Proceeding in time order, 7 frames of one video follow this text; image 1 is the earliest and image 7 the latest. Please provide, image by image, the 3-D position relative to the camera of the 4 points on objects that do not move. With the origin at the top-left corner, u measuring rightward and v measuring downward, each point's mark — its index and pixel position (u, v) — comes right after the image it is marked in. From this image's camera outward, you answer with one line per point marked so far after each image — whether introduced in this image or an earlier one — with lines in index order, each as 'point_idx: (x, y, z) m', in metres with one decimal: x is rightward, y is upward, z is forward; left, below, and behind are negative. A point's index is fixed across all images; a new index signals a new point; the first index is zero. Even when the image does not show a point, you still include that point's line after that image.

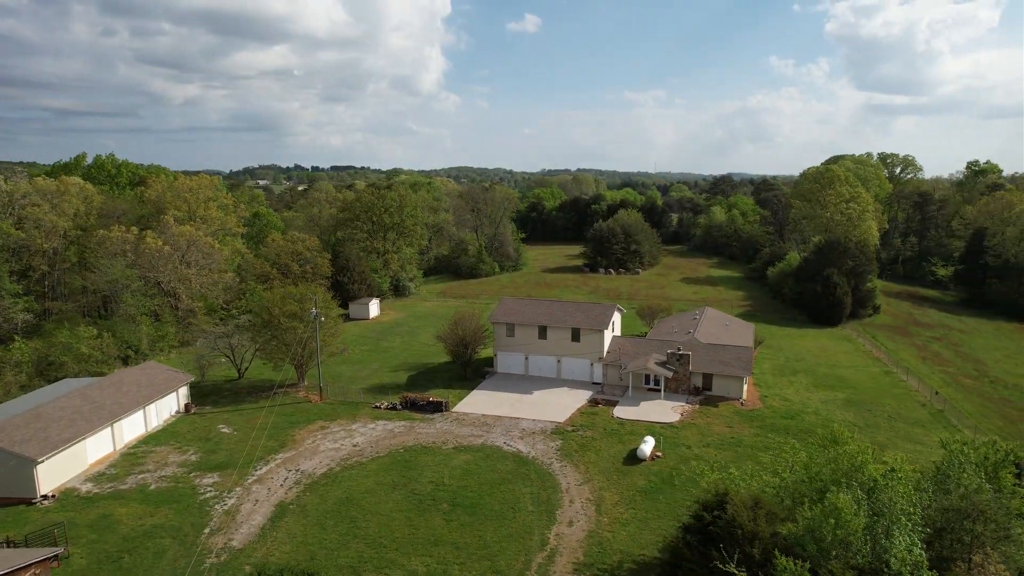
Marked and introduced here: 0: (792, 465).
0: (+7.4, -4.7, +16.6) m
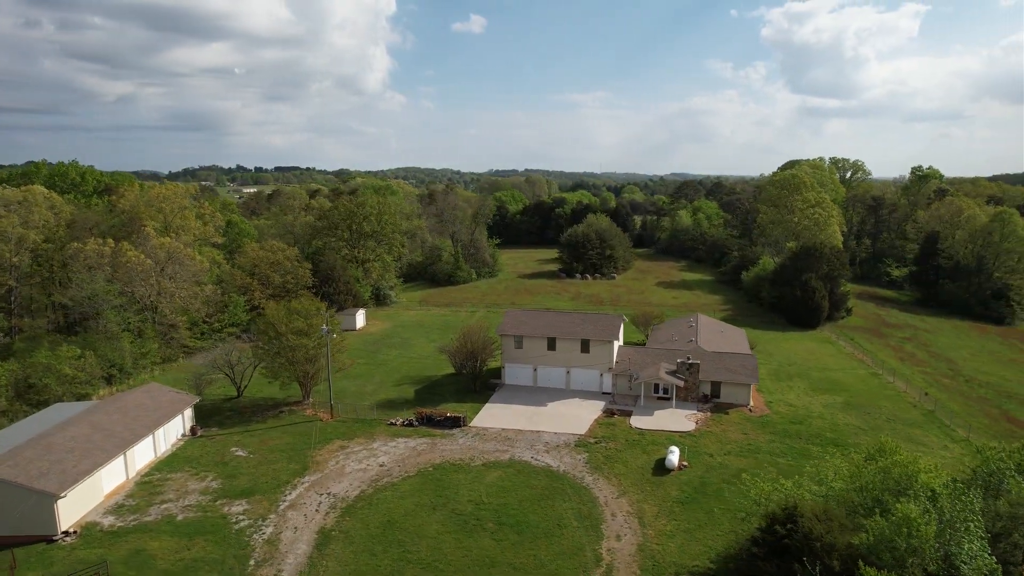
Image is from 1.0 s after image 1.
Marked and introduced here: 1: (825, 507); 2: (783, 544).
0: (+8.9, -5.1, +17.4) m
1: (+7.5, -5.2, +15.4) m
2: (+6.0, -5.6, +14.1) m
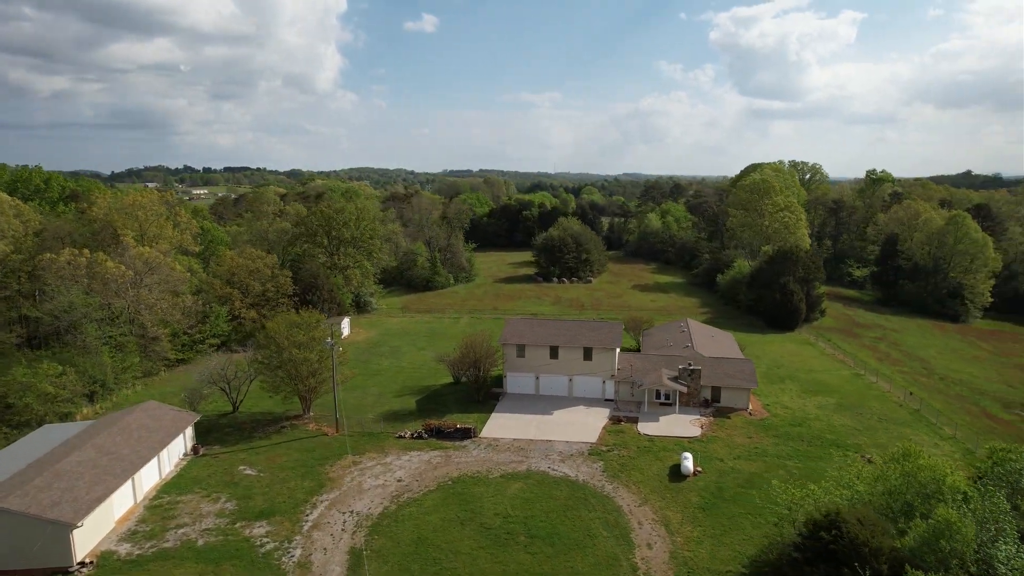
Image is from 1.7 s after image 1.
0: (+10.0, -5.5, +18.1) m
1: (+8.7, -5.6, +16.1) m
2: (+7.3, -6.0, +14.7) m
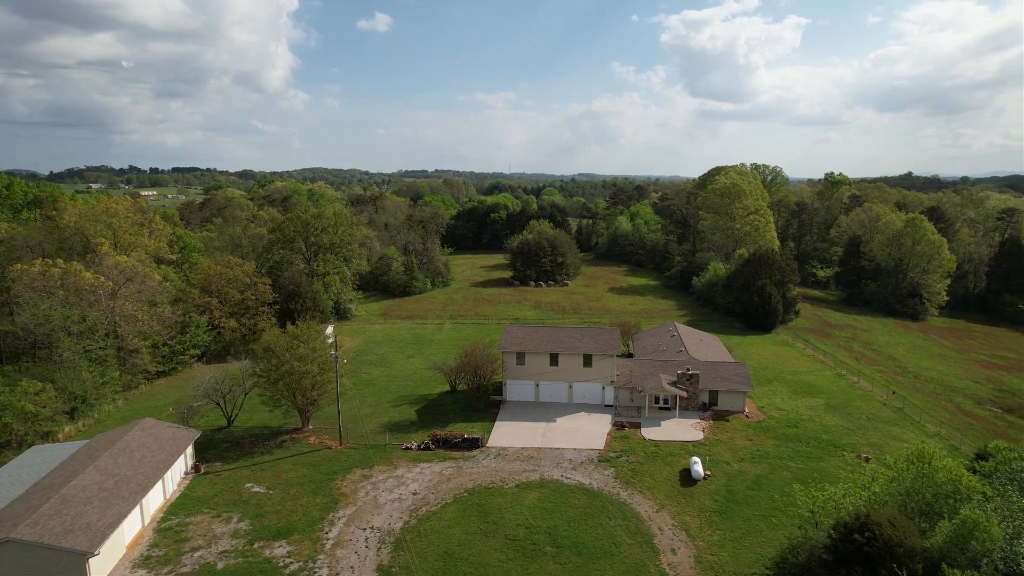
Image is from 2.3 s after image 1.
0: (+10.9, -5.7, +18.9) m
1: (+9.7, -5.9, +16.8) m
2: (+8.4, -6.3, +15.3) m
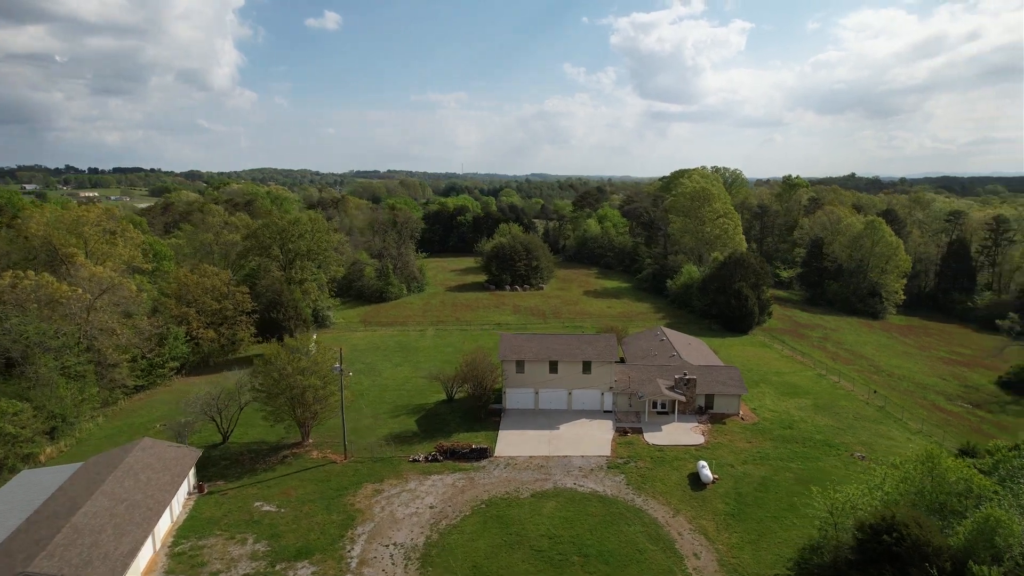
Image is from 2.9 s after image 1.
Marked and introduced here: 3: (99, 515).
0: (+11.7, -6.0, +19.8) m
1: (+10.8, -6.1, +17.6) m
2: (+9.5, -6.6, +16.0) m
3: (-12.5, -6.9, +19.3) m
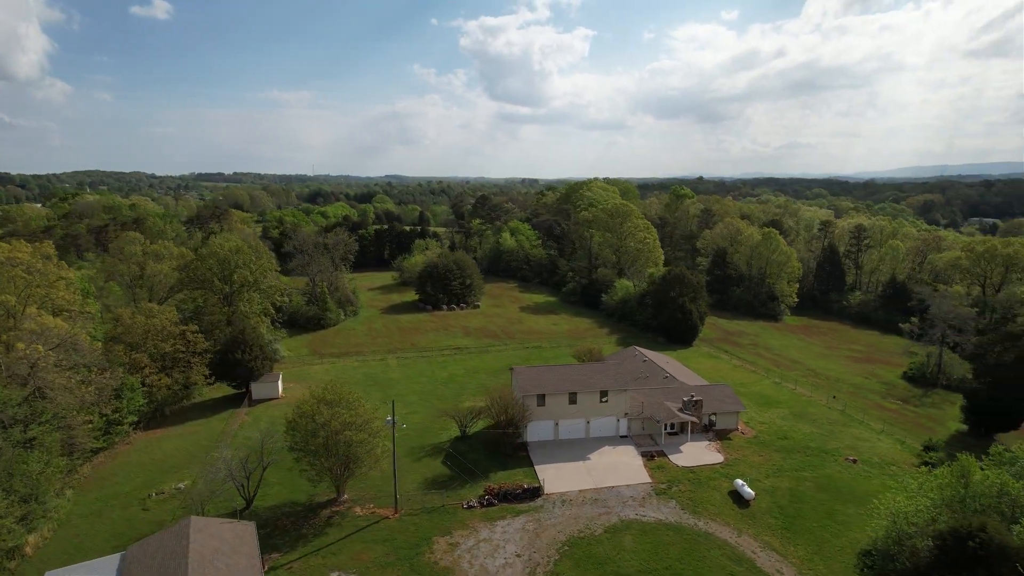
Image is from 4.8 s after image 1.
0: (+15.1, -7.3, +23.2) m
1: (+14.6, -7.4, +20.8) m
2: (+13.8, -7.9, +19.0) m
3: (-8.4, -9.0, +17.6) m
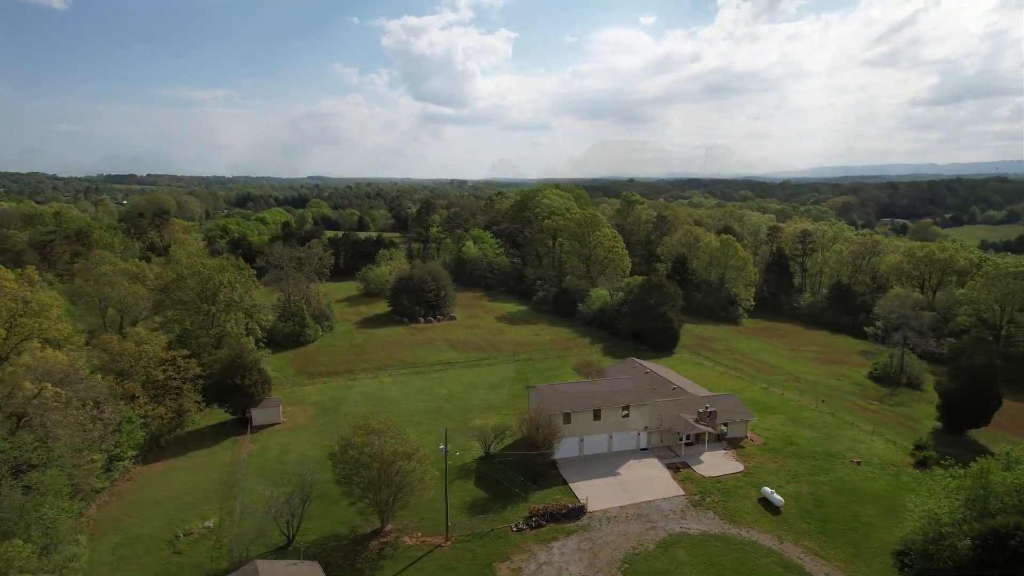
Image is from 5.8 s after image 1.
0: (+17.4, -8.0, +25.4) m
1: (+17.2, -8.2, +23.0) m
2: (+16.6, -8.7, +21.1) m
3: (-5.3, -10.2, +17.2) m
